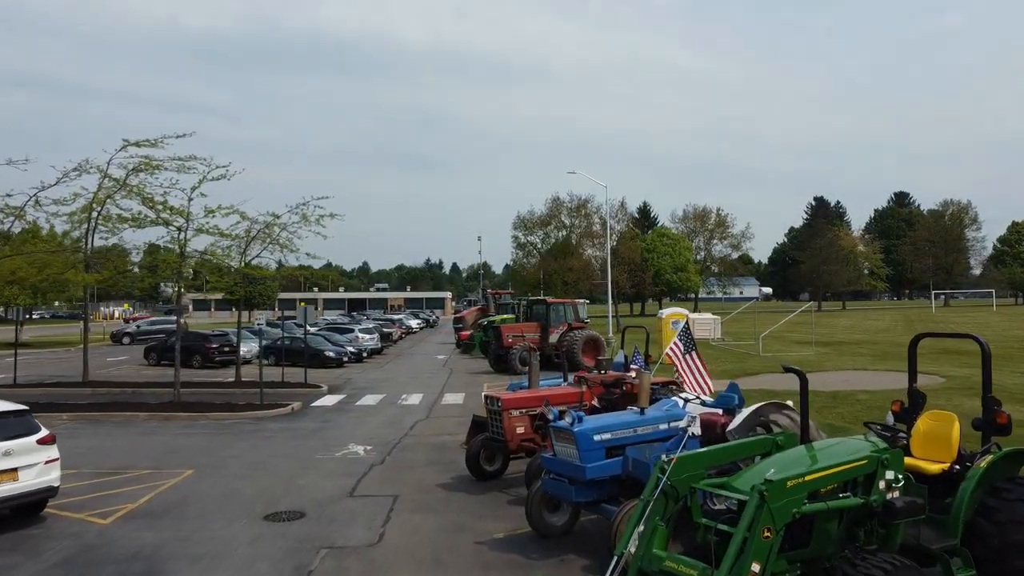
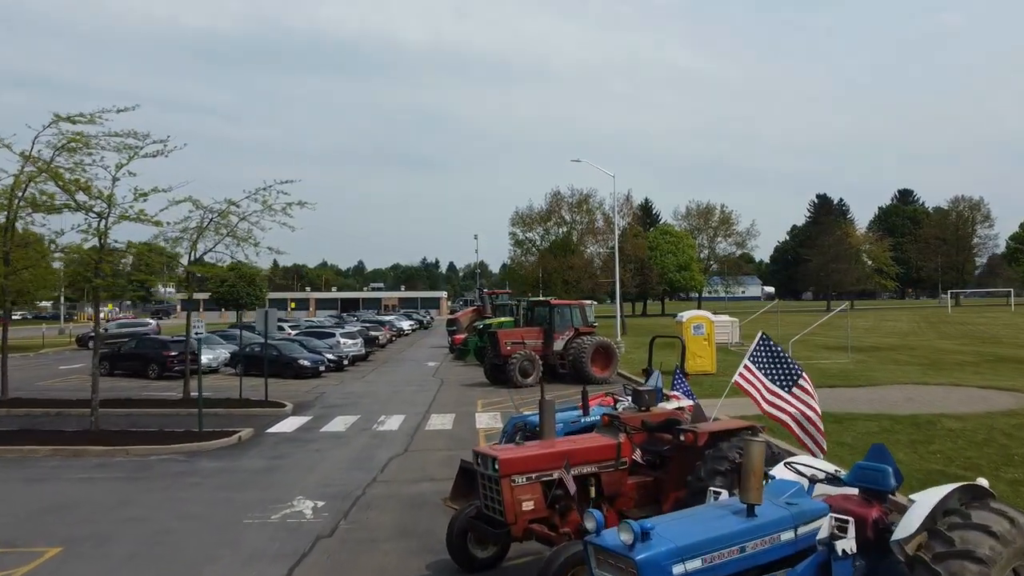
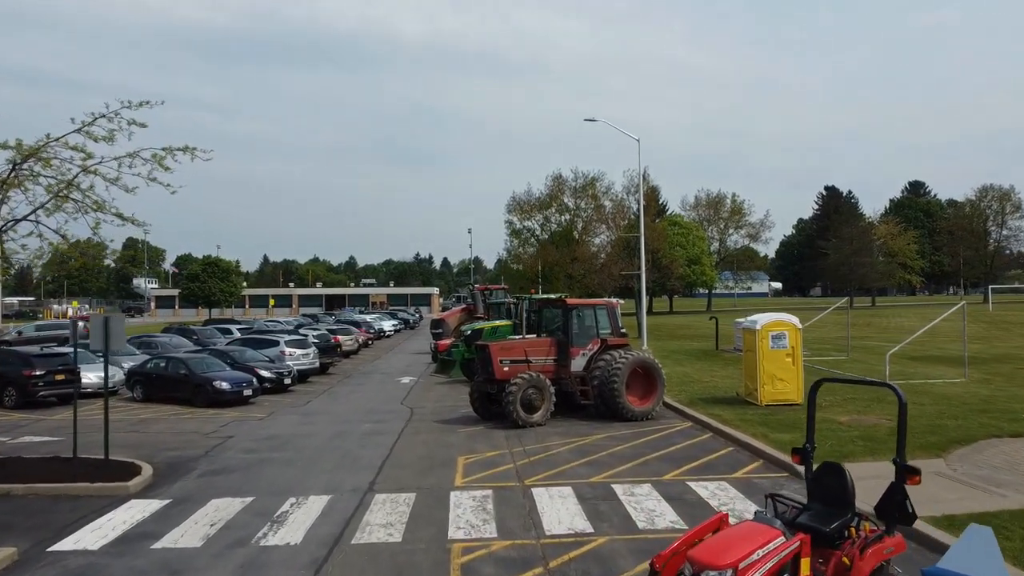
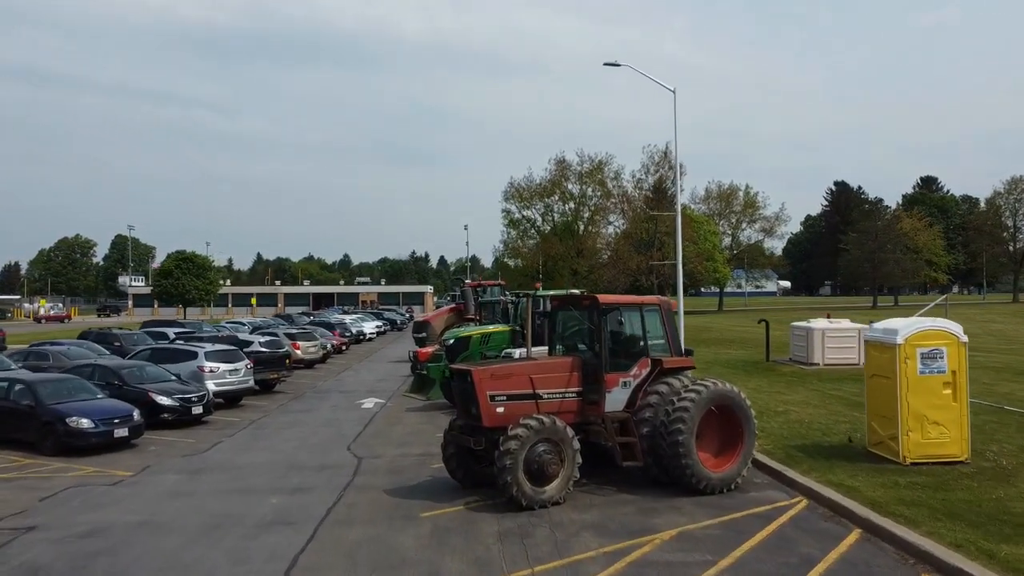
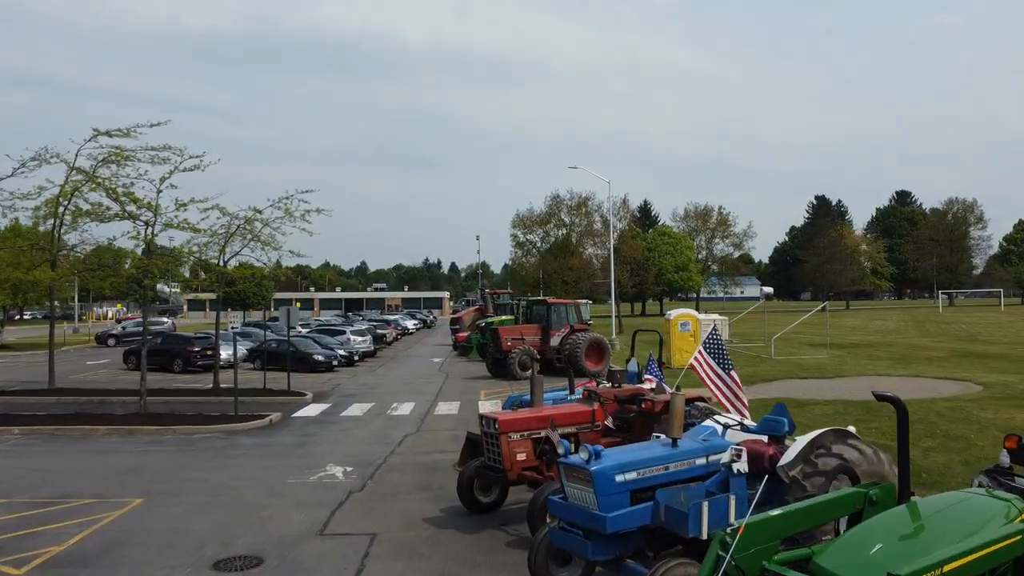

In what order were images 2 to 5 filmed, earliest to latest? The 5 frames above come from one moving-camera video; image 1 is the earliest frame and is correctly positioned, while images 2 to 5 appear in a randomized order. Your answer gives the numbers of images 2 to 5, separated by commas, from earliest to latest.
5, 2, 3, 4
